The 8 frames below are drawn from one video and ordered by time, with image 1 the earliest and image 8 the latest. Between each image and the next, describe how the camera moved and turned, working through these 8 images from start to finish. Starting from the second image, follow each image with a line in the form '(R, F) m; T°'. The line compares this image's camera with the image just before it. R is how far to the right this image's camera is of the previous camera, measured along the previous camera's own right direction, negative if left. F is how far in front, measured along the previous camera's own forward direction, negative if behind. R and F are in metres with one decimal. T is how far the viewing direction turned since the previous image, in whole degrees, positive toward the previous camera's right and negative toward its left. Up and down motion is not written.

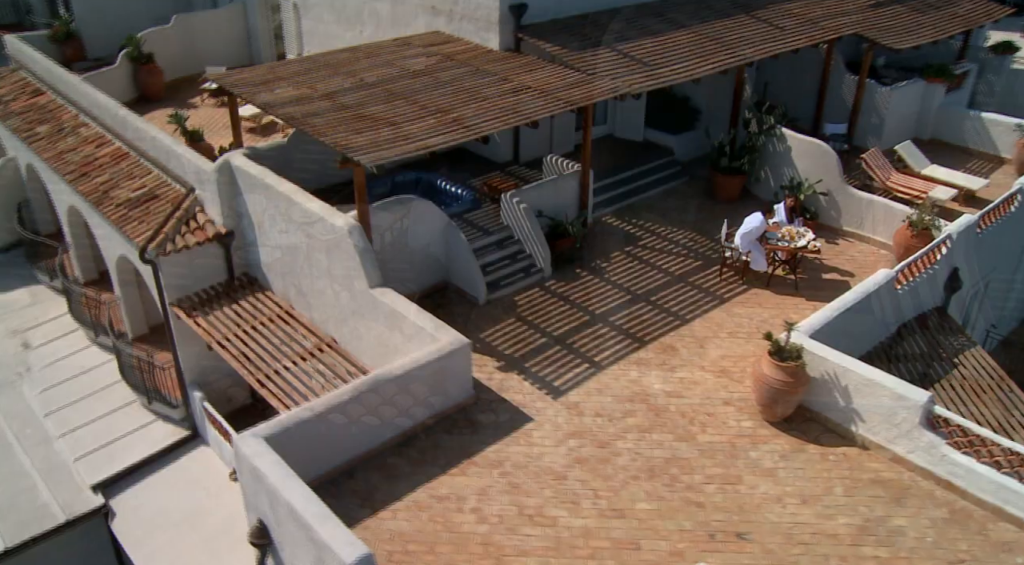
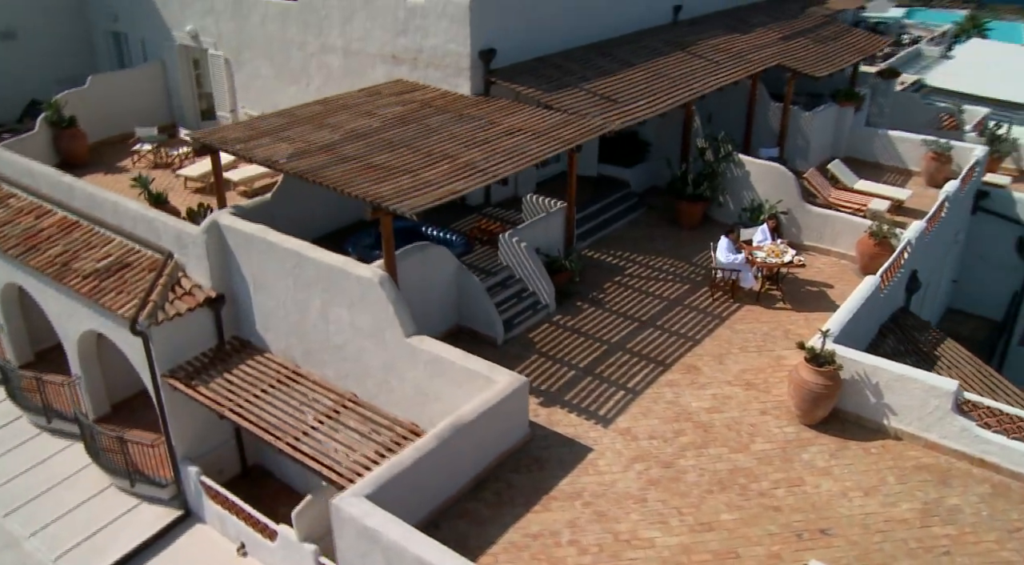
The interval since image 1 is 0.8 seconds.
(-2.3, 0.0) m; +10°
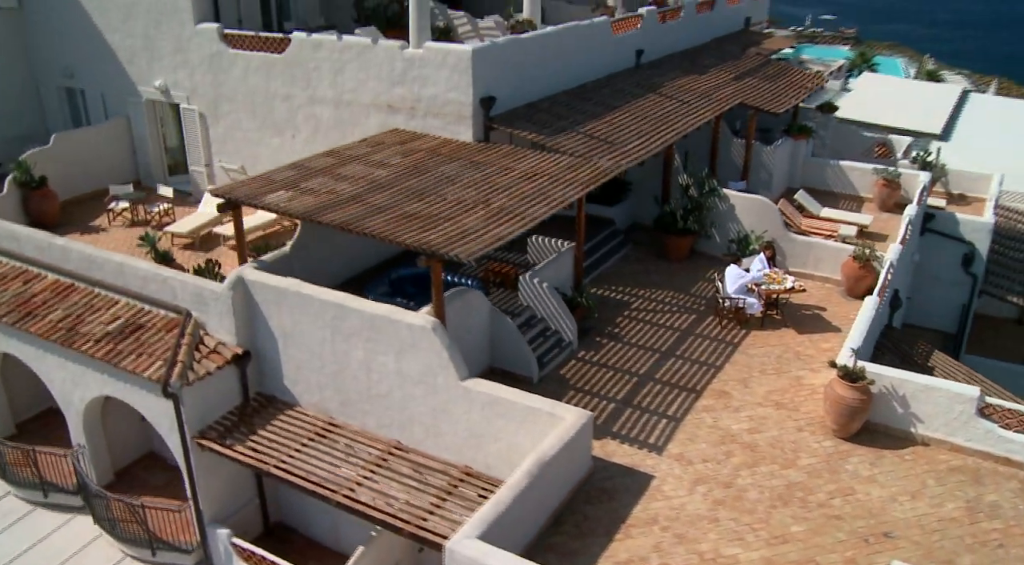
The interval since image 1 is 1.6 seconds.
(-1.9, -0.3) m; +7°
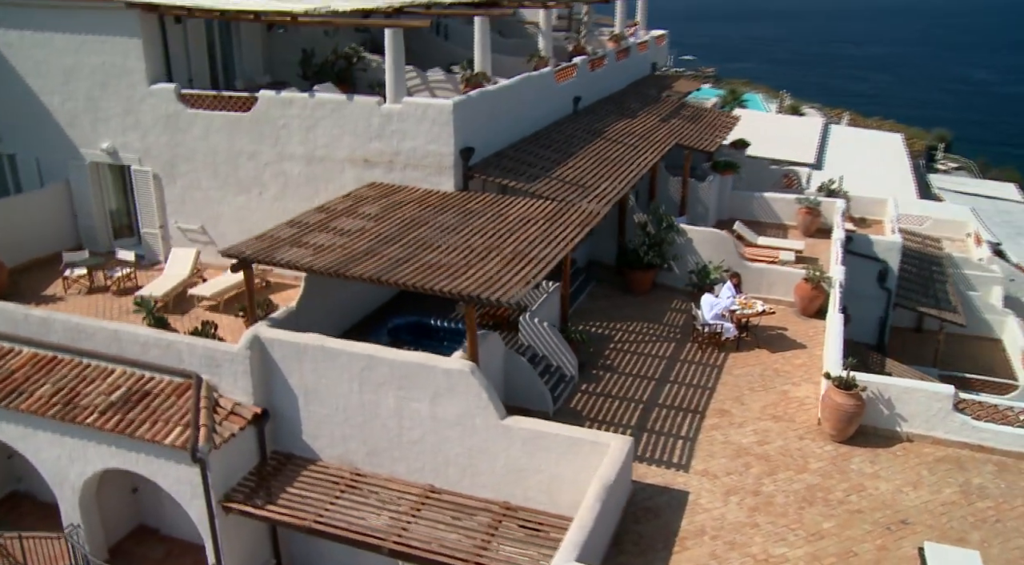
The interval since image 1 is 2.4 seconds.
(-2.2, -0.5) m; +9°
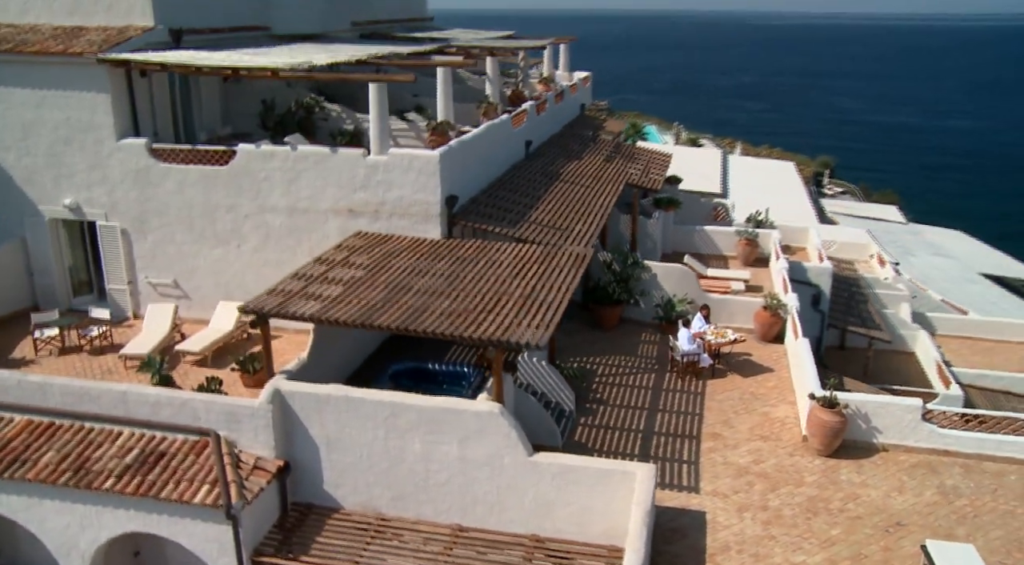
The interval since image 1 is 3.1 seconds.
(-1.9, -0.6) m; +7°
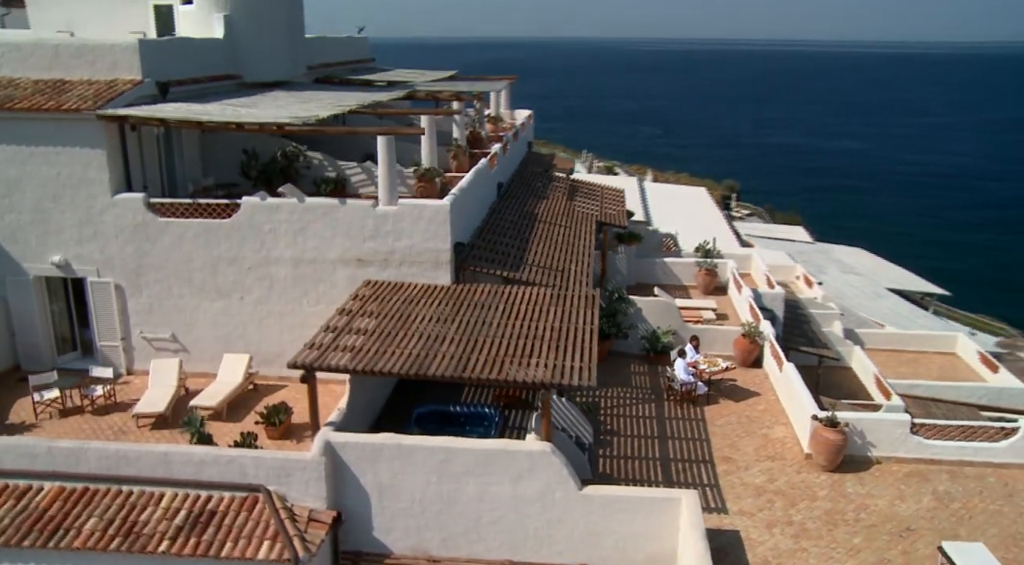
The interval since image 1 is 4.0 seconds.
(-2.3, -0.6) m; +7°
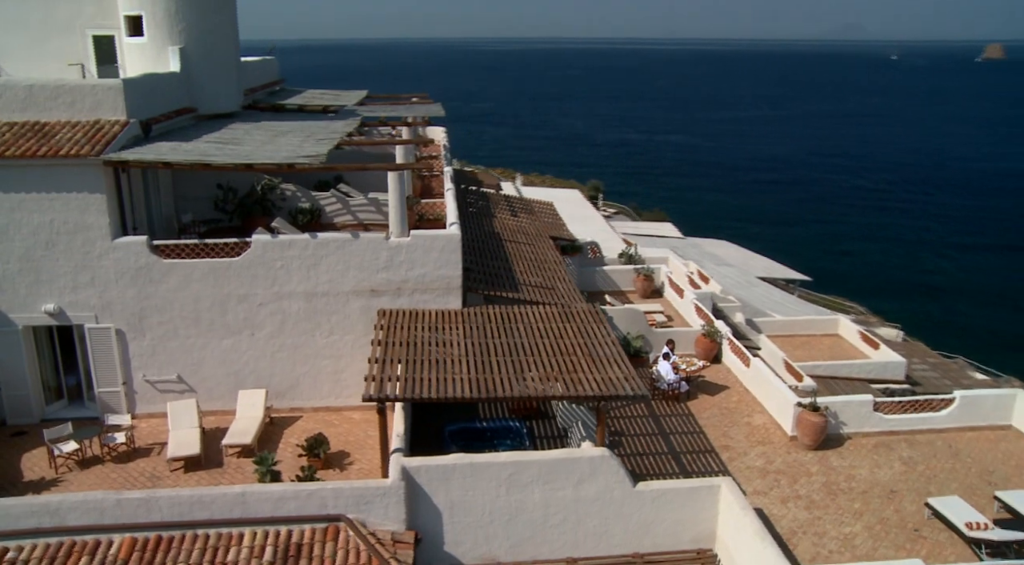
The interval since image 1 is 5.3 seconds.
(-3.6, -1.0) m; +11°
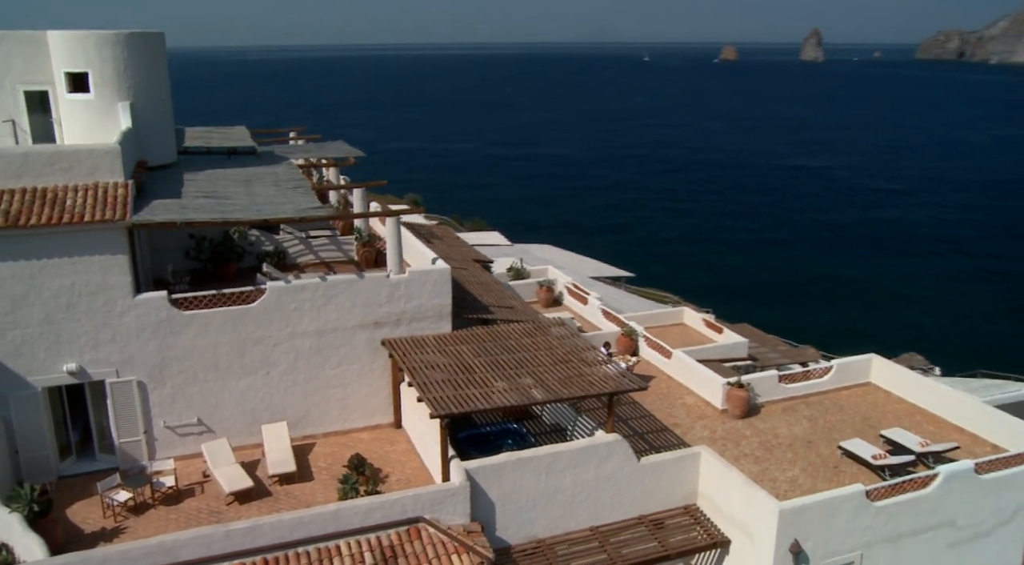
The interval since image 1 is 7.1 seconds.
(-4.9, -2.5) m; +15°
